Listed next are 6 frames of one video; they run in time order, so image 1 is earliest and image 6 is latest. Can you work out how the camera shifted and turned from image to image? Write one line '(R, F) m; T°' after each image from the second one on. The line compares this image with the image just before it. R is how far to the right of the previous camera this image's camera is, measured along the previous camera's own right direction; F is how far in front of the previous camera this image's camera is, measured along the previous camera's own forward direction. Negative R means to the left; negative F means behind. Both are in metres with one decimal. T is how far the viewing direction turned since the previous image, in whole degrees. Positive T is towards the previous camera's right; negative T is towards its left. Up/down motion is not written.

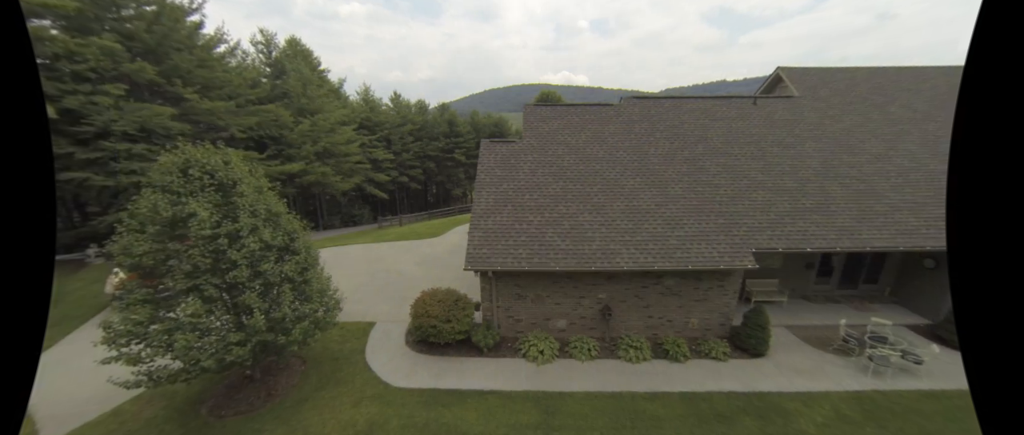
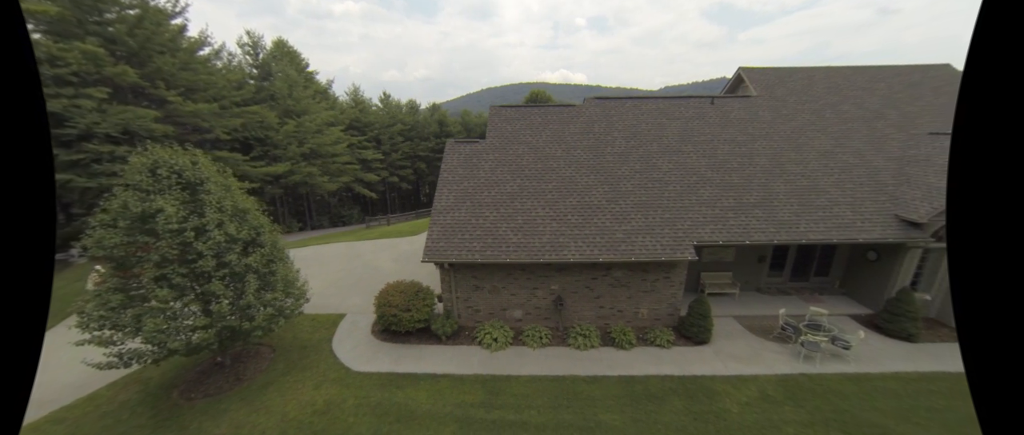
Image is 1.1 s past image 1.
(+1.3, -0.5) m; 0°
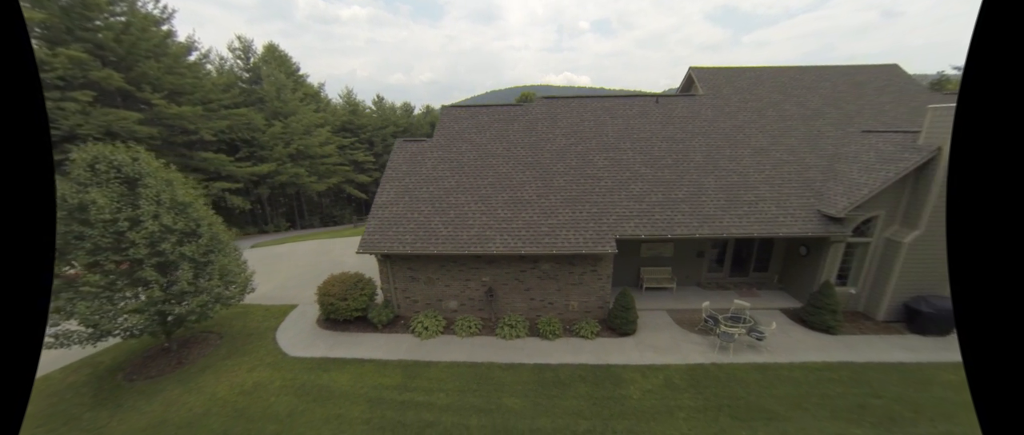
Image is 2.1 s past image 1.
(+2.2, -0.4) m; -1°
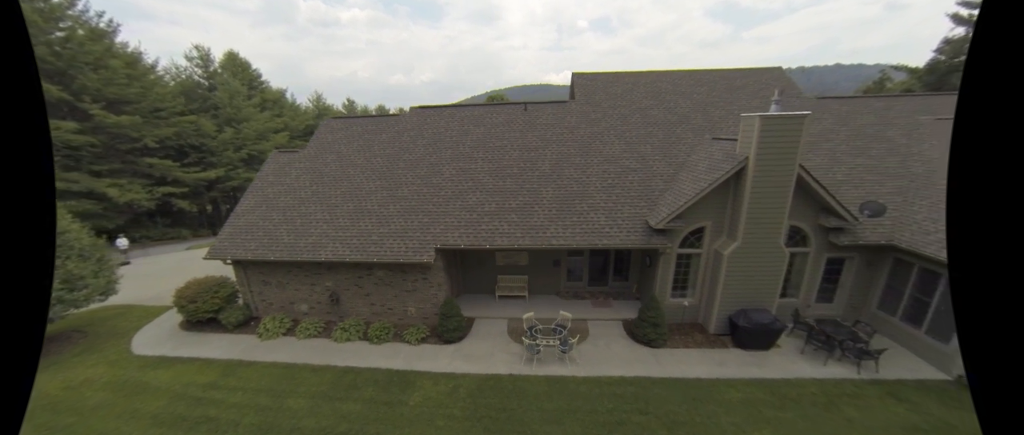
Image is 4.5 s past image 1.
(+5.3, -0.1) m; -2°
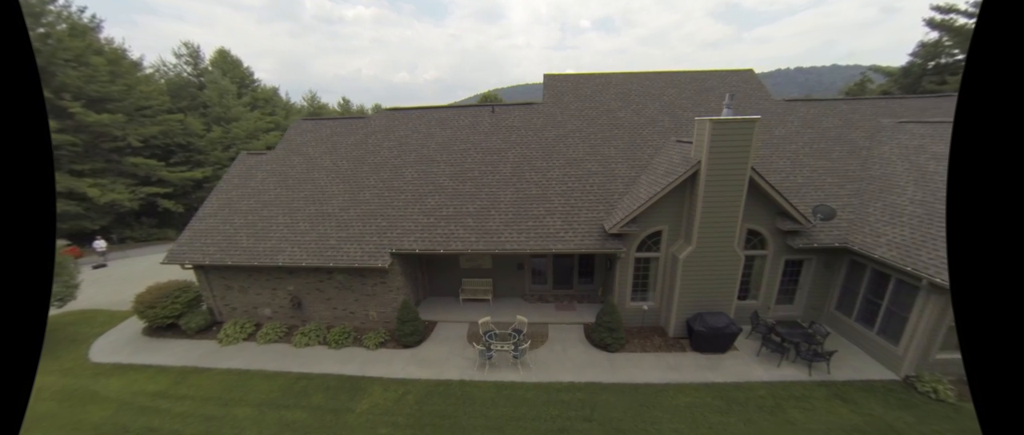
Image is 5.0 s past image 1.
(+1.2, +0.1) m; 0°
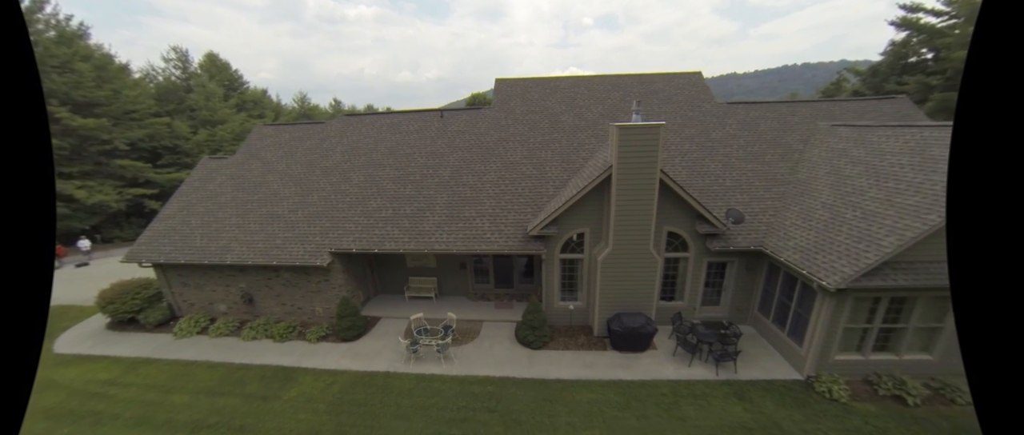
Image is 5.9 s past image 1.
(+2.2, -0.4) m; -1°
